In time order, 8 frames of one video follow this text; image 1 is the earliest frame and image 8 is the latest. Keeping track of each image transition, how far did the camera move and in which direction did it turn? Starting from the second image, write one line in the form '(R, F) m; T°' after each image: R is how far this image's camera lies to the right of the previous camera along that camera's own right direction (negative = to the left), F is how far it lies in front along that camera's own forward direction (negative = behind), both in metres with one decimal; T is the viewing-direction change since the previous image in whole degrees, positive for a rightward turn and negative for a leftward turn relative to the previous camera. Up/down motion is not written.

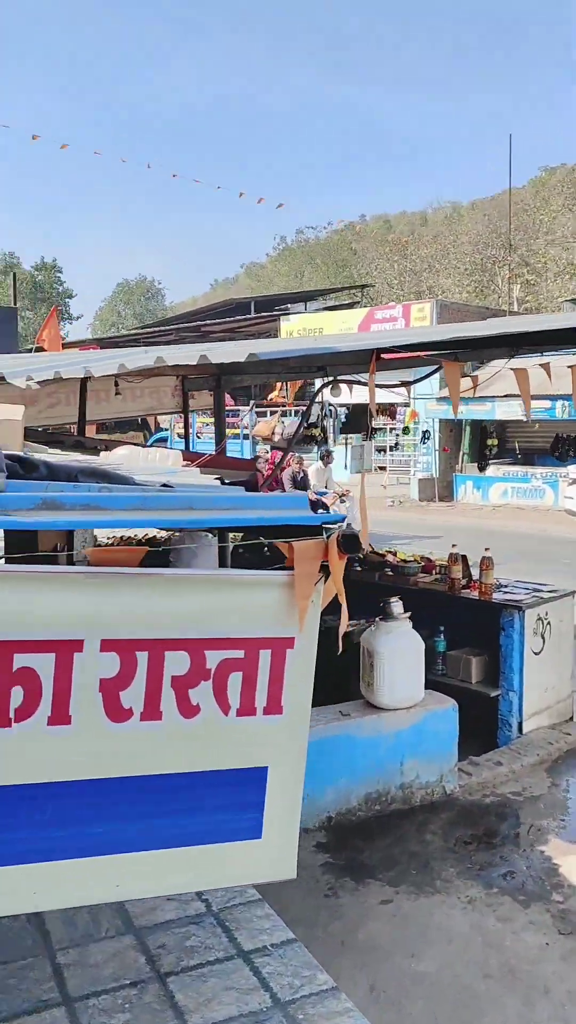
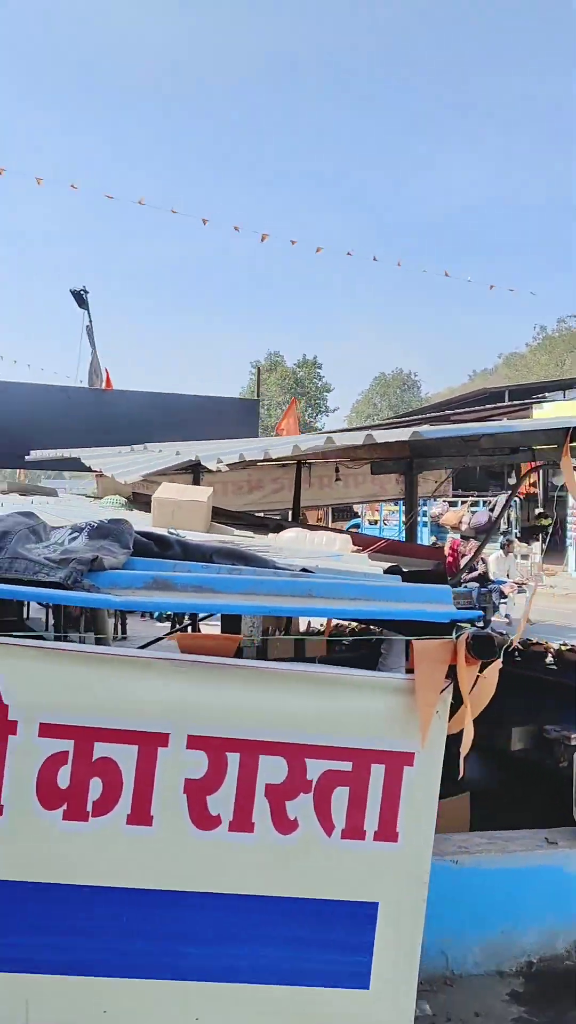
(+0.3, +0.3) m; -17°
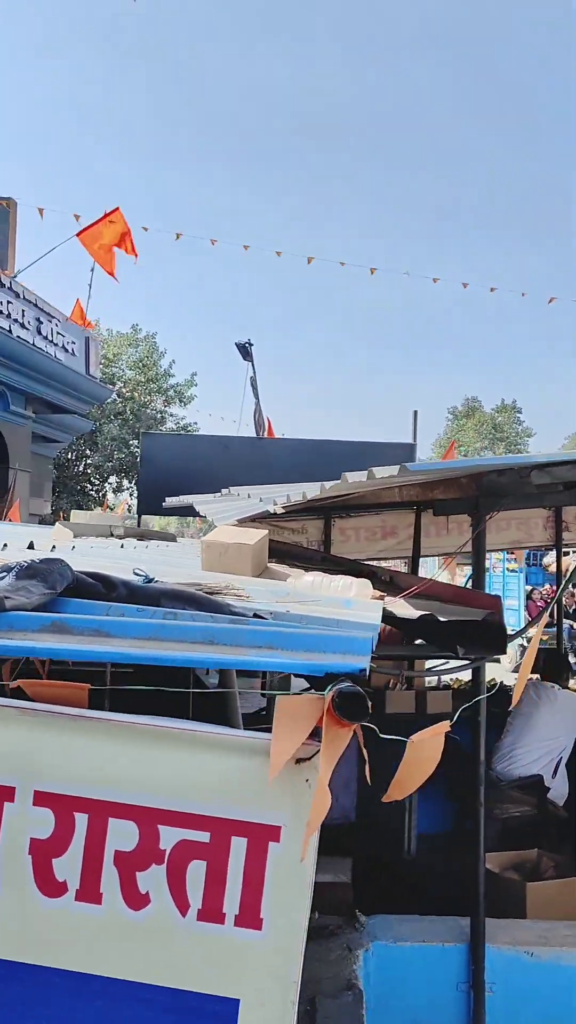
(+0.7, +0.3) m; -13°
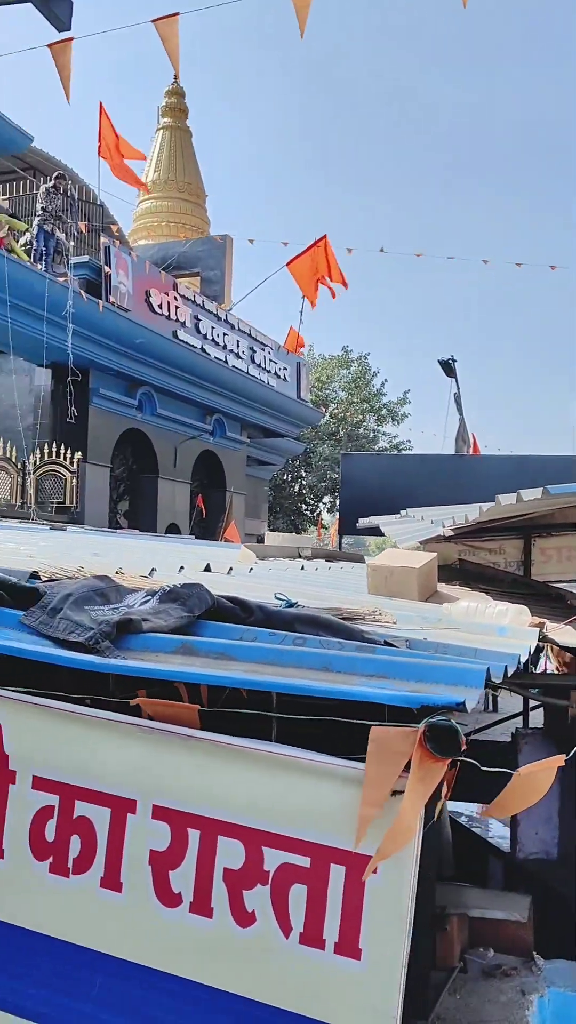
(+0.2, 0.0) m; -14°
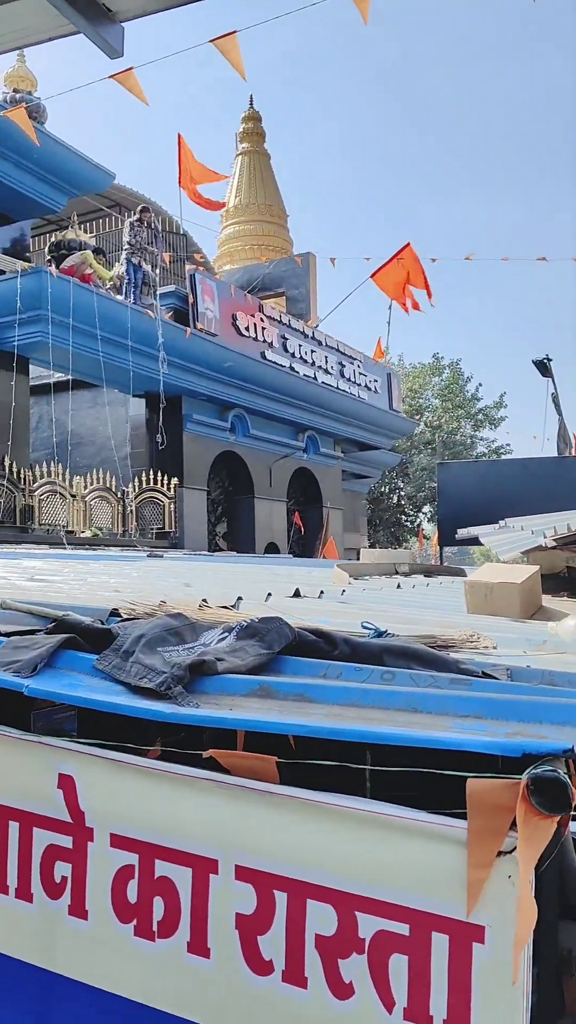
(+0.1, +0.2) m; -7°
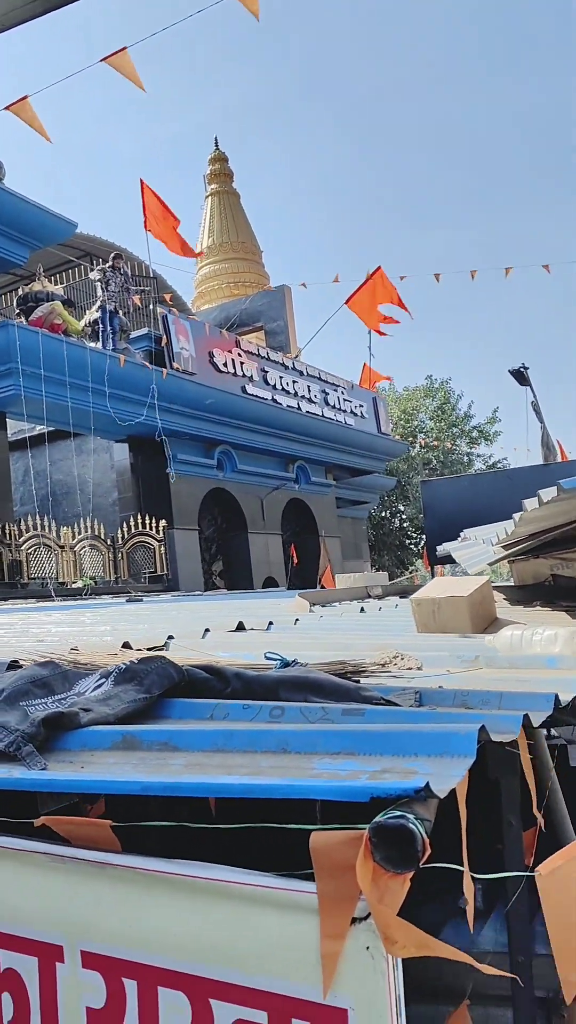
(+0.3, +0.2) m; 0°
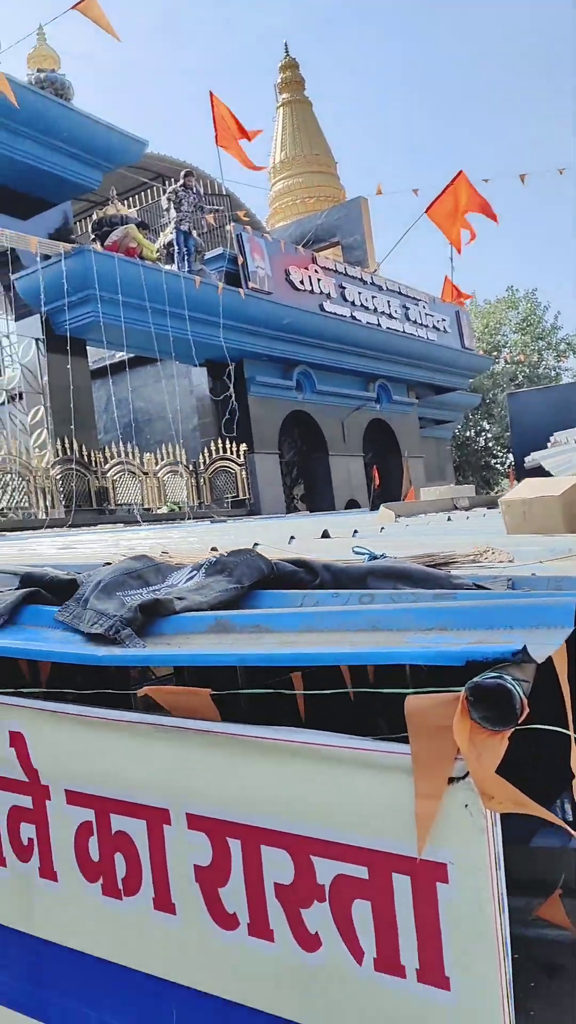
(0.0, 0.0) m; -5°
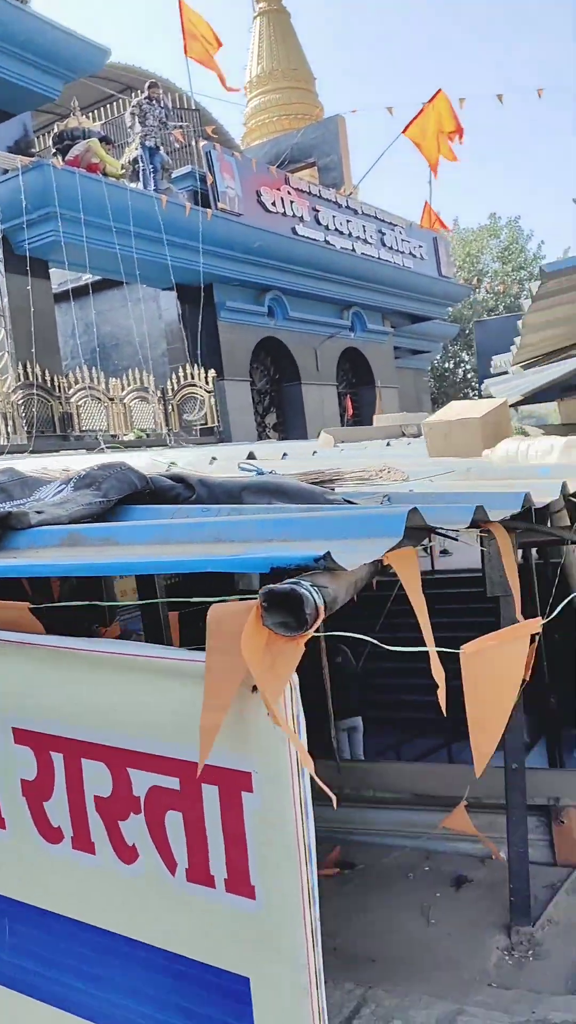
(+0.2, +0.1) m; +1°
